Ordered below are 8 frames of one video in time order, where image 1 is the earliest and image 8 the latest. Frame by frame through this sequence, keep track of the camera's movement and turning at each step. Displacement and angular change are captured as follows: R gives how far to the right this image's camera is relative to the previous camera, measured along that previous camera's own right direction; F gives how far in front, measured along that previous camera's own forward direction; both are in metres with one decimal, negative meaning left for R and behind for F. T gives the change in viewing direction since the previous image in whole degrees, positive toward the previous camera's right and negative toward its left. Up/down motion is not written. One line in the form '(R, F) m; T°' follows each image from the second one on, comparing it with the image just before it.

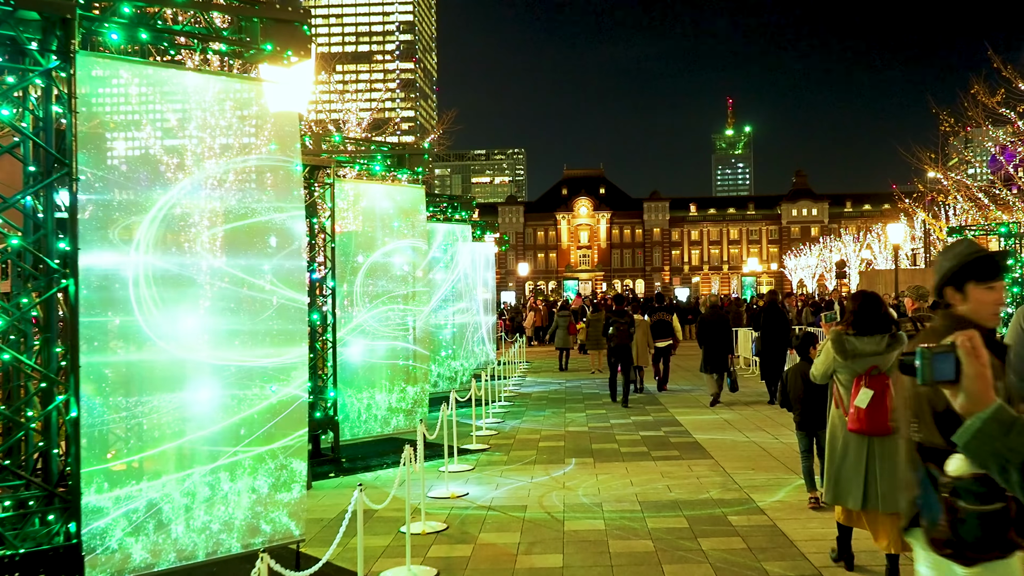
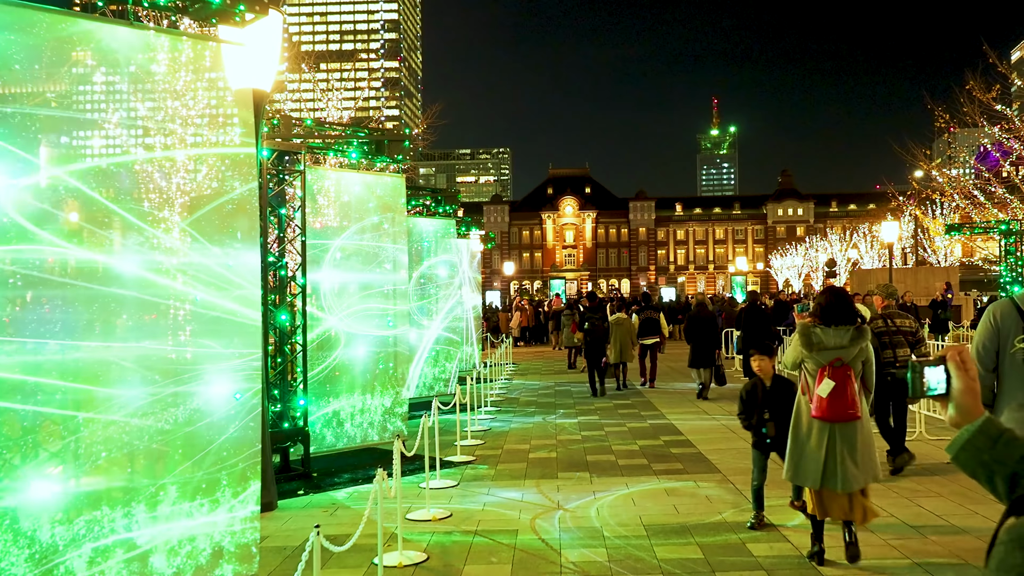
(0.0, +0.5) m; +1°
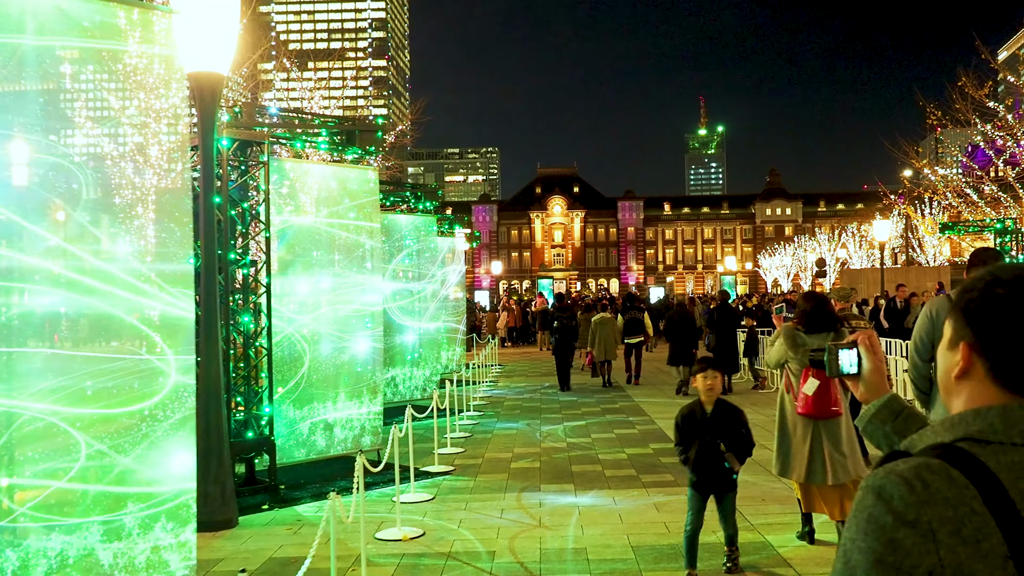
(+0.1, +0.4) m; +1°
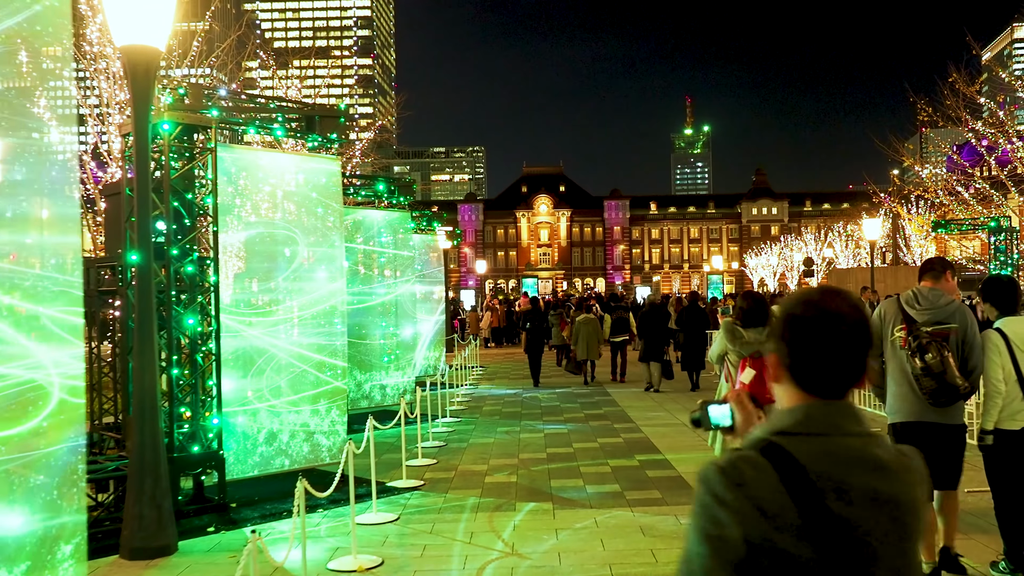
(+0.1, +0.5) m; +1°
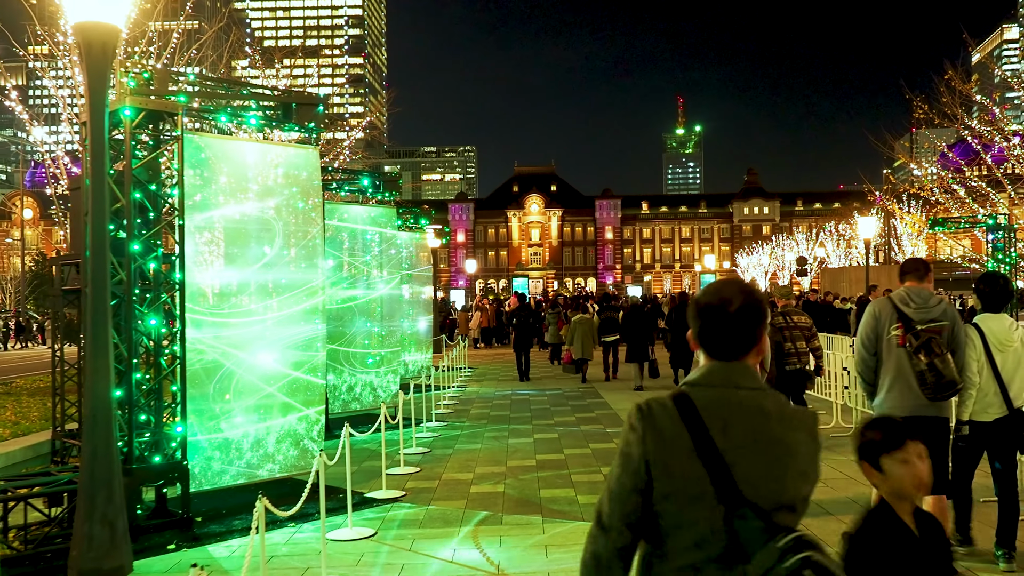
(0.0, +0.3) m; +1°
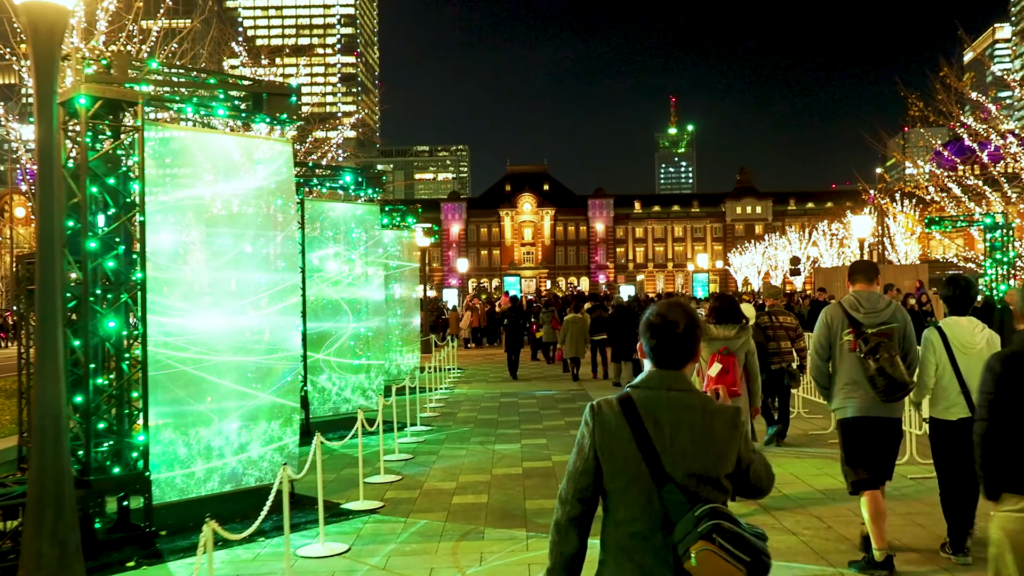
(+0.1, +0.2) m; 0°
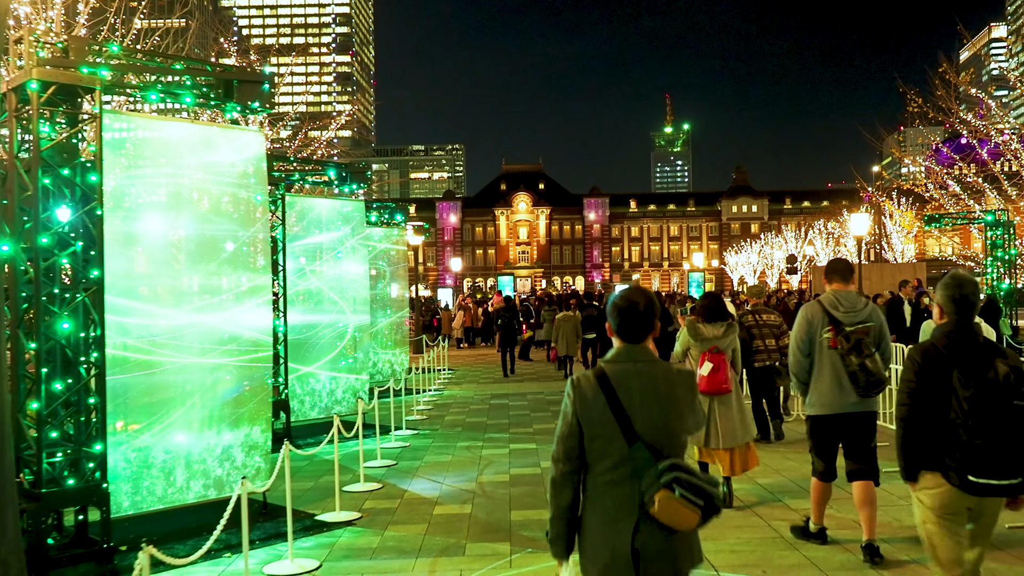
(+0.1, +0.3) m; 0°
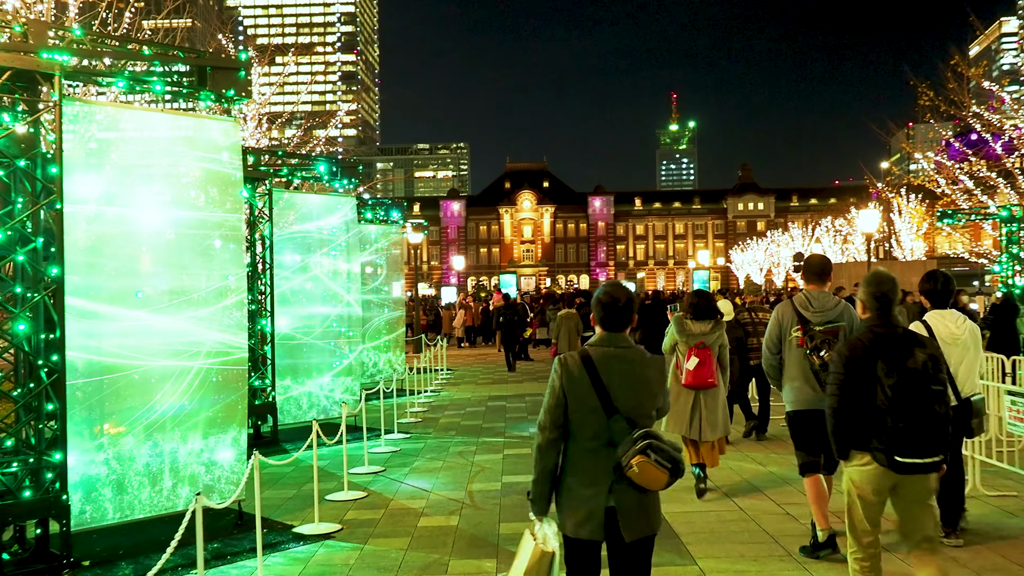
(+0.1, +0.3) m; 0°
